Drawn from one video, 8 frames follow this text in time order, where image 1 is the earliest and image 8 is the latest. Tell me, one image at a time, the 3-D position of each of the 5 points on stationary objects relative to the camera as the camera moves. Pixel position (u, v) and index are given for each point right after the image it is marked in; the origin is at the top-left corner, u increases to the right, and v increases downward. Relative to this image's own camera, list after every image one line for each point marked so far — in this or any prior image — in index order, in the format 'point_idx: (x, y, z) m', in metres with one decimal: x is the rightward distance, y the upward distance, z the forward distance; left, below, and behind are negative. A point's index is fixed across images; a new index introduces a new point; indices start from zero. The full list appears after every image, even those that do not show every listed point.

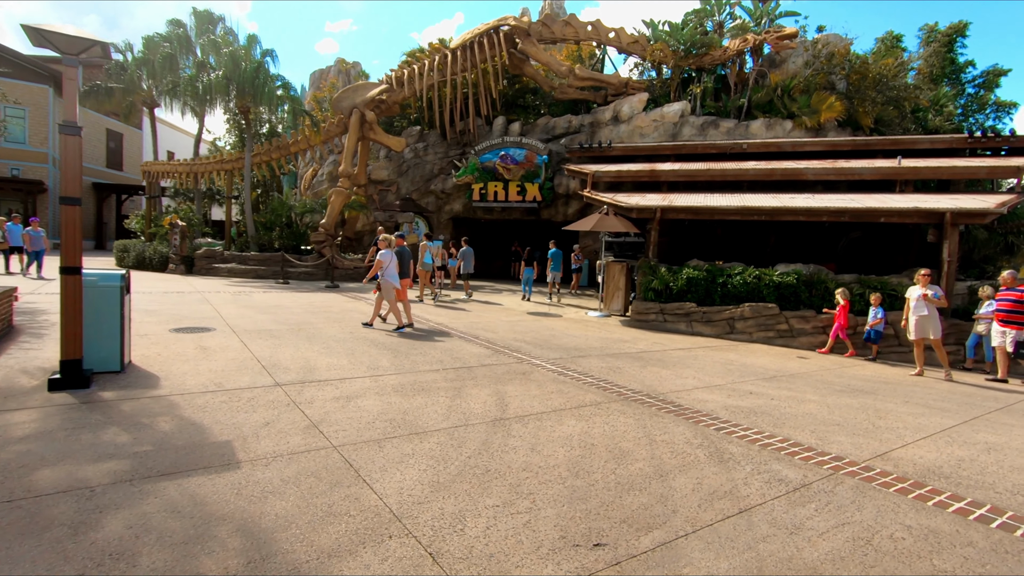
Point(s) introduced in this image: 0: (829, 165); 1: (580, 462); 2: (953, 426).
0: (+8.4, +3.3, +14.4) m
1: (+0.5, -1.4, +4.2) m
2: (+4.9, -1.5, +6.0) m
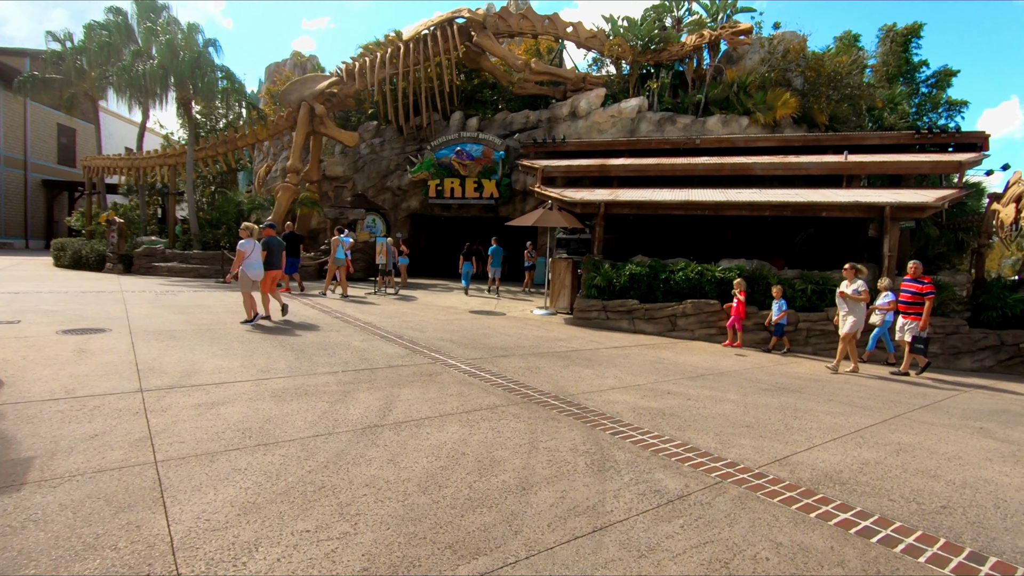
0: (+7.0, +3.4, +14.2) m
1: (-0.5, -1.3, +3.7) m
2: (+3.8, -1.5, +5.7) m
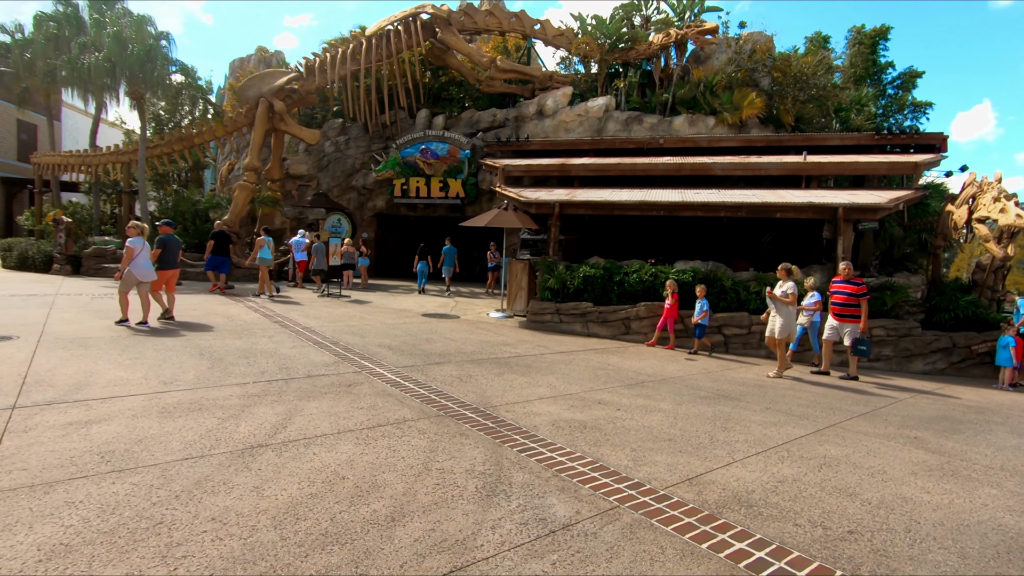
0: (+5.8, +3.3, +14.0) m
1: (-1.3, -1.4, +3.4) m
2: (+2.9, -1.5, +5.4) m
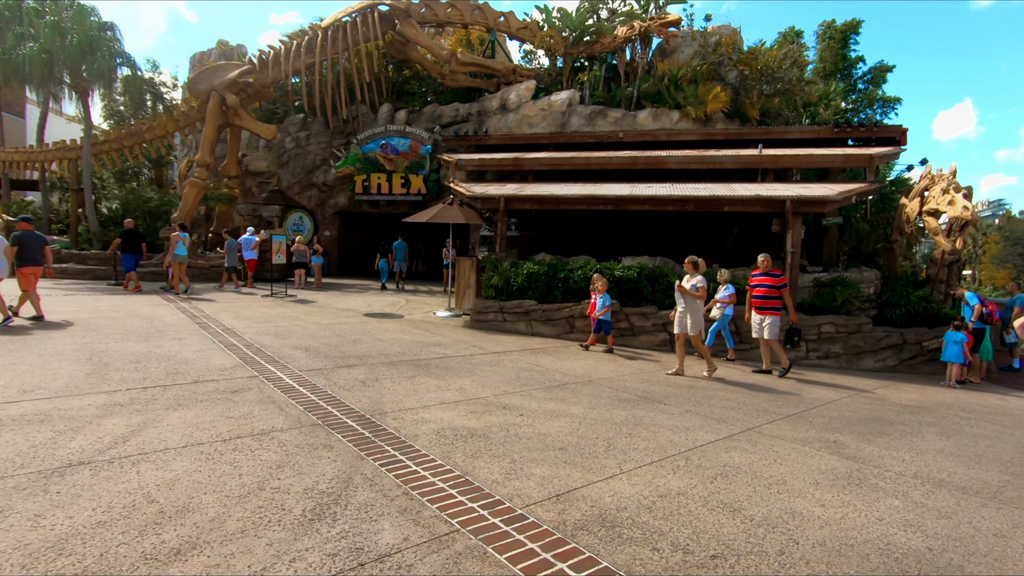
0: (+4.6, +3.4, +13.7) m
1: (-2.4, -1.3, +2.9) m
2: (+1.8, -1.5, +5.0) m
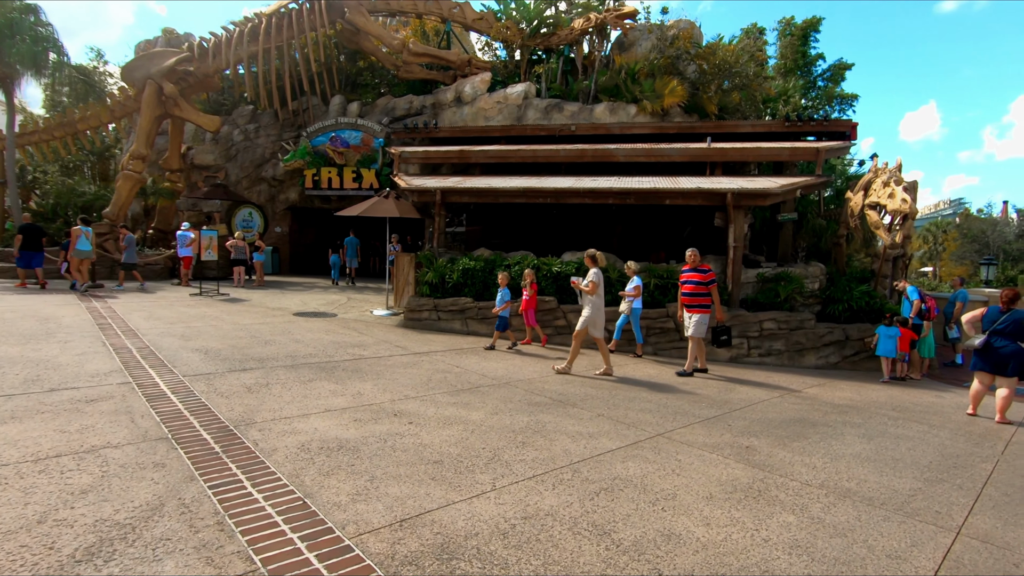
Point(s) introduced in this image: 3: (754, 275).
0: (+3.2, +3.5, +13.4) m
1: (-3.3, -1.3, +2.3) m
2: (+0.8, -1.4, +4.6) m
3: (+4.8, +0.3, +10.7) m
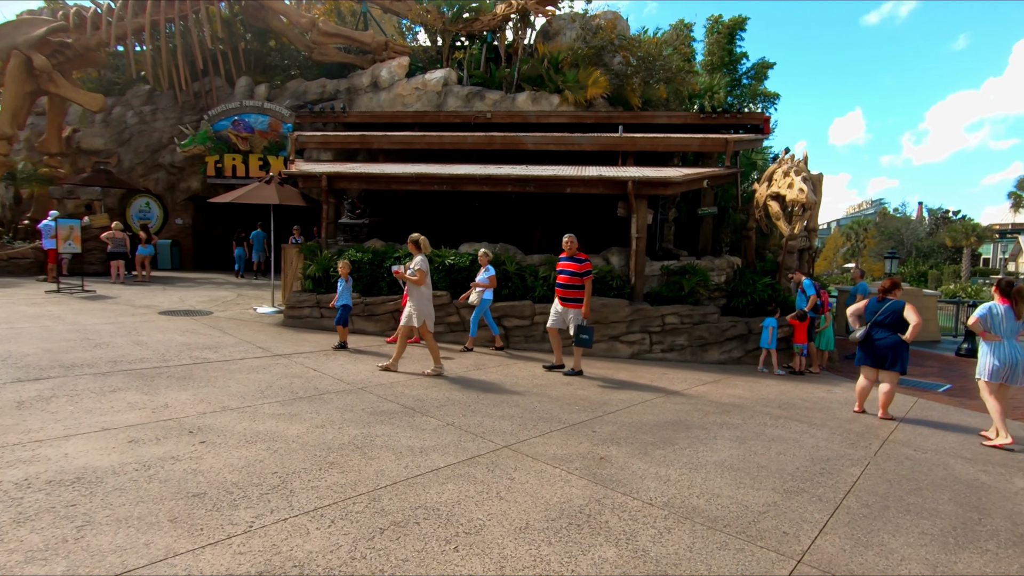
0: (+1.0, +3.7, +12.8) m
1: (-4.5, -1.3, +1.2) m
2: (-0.6, -1.3, +3.9) m
3: (+2.8, +0.4, +10.3) m
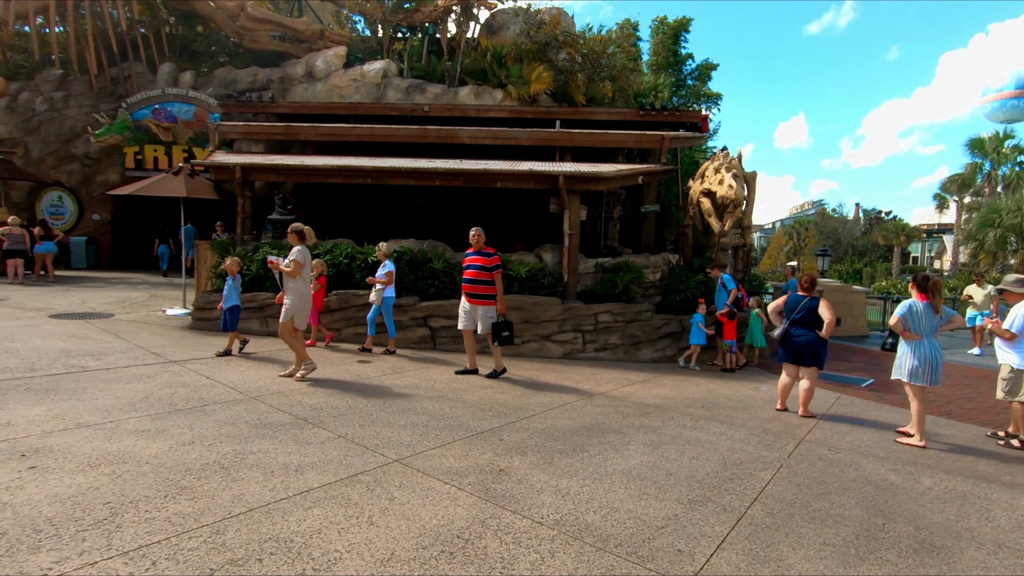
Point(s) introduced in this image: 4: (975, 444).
0: (-0.5, +3.7, +12.4) m
1: (-5.0, -1.3, +0.5) m
2: (-1.4, -1.3, +3.4) m
3: (+1.5, +0.4, +10.1) m
4: (+4.8, -1.6, +5.5) m
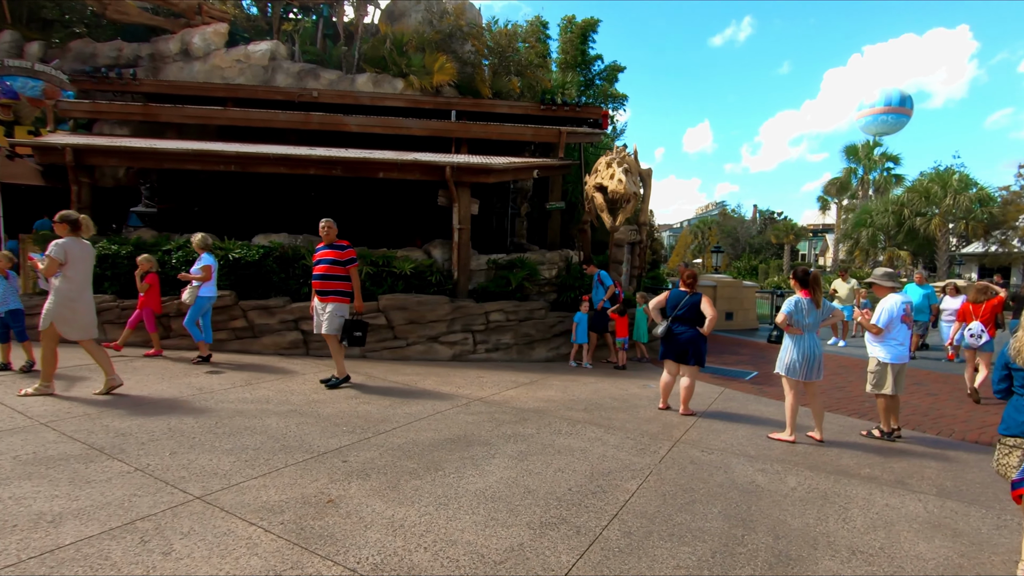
0: (-2.9, +3.7, +11.6) m
1: (-5.5, -1.3, -0.8) m
2: (-2.3, -1.3, +2.7) m
3: (-0.5, +0.5, +9.6) m
4: (+3.4, -1.5, +5.6) m
